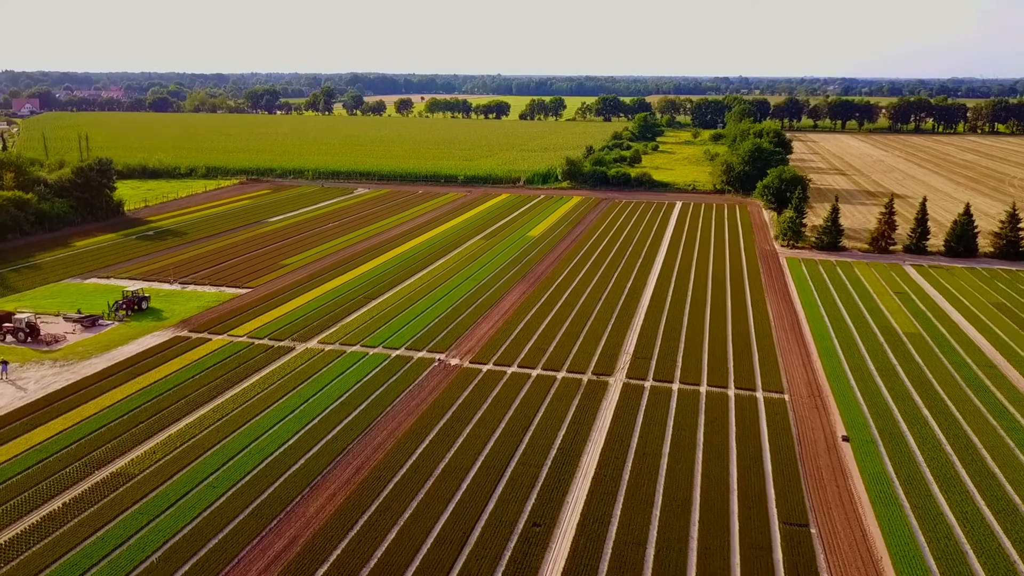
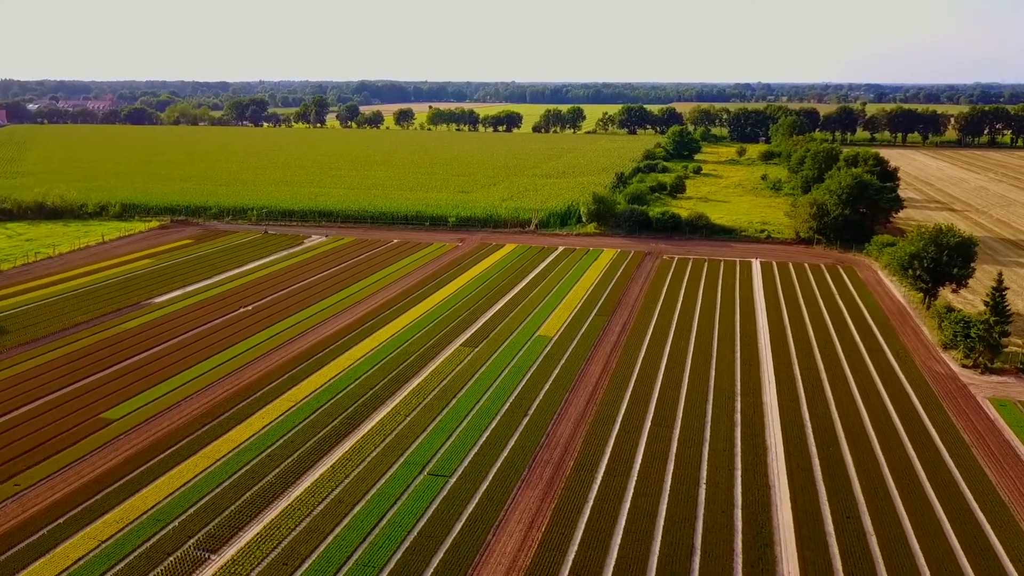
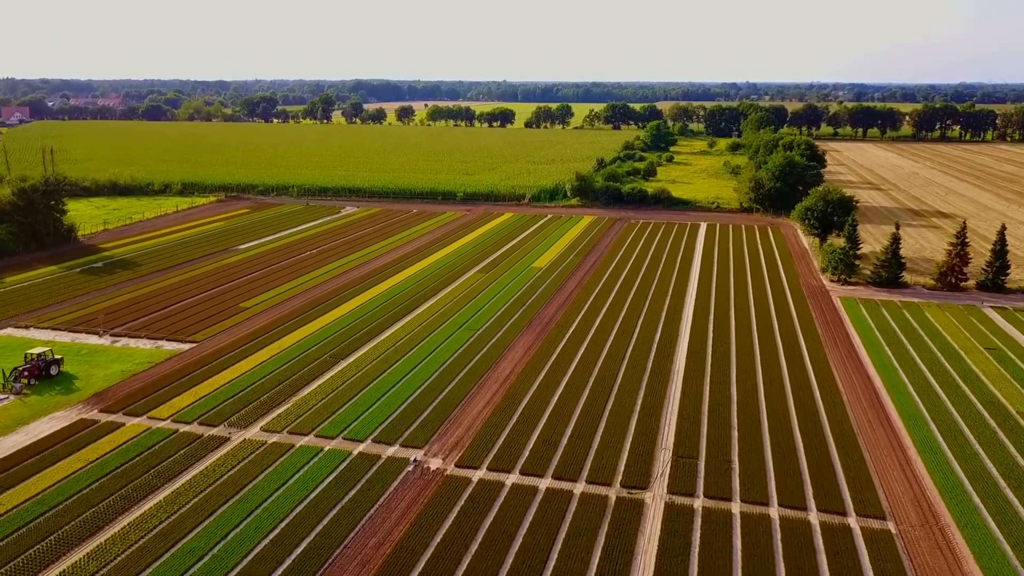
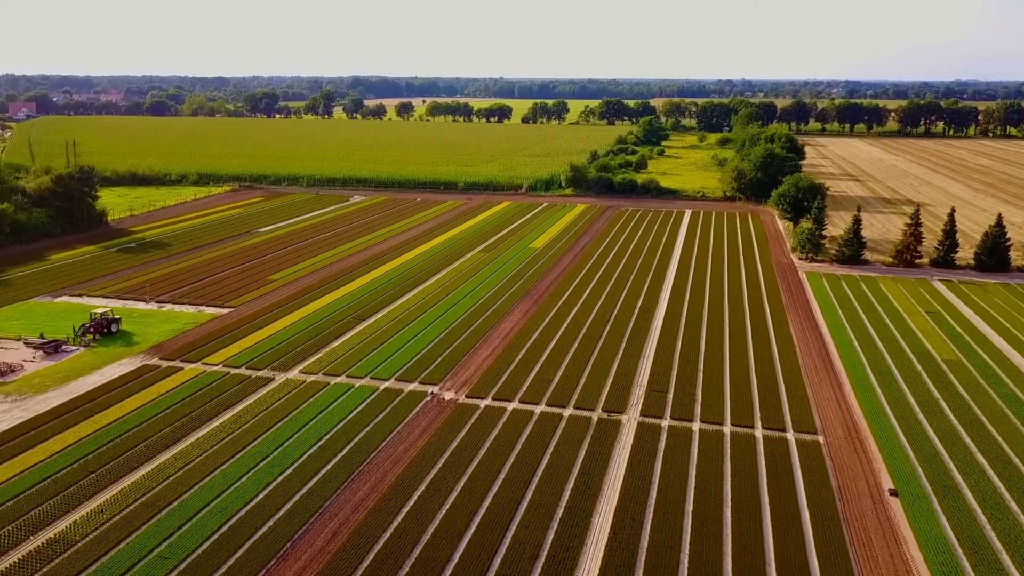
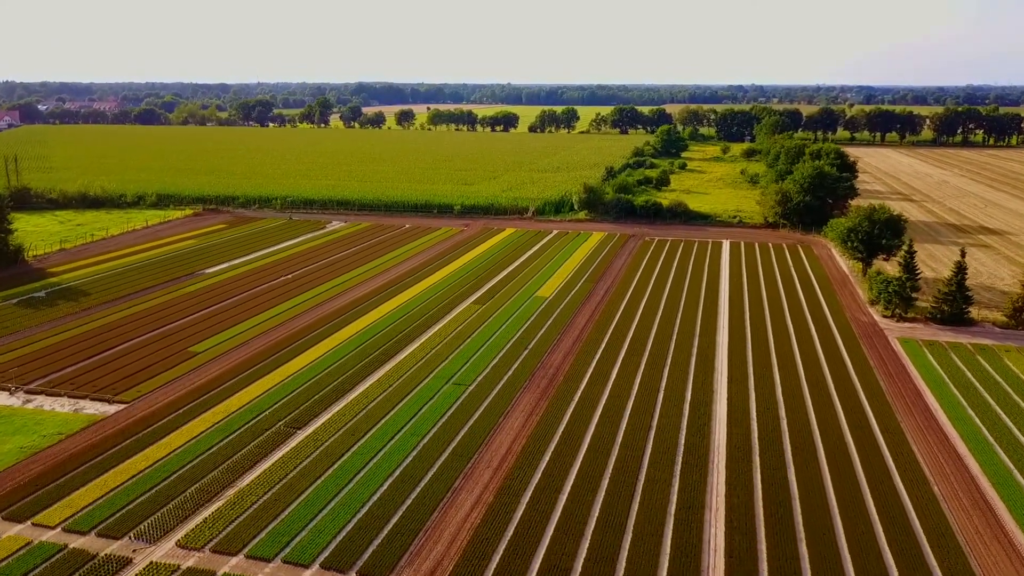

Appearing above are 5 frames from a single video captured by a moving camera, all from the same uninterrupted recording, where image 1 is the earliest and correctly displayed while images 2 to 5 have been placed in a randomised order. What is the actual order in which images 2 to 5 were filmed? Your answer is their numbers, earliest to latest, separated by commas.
4, 3, 5, 2
